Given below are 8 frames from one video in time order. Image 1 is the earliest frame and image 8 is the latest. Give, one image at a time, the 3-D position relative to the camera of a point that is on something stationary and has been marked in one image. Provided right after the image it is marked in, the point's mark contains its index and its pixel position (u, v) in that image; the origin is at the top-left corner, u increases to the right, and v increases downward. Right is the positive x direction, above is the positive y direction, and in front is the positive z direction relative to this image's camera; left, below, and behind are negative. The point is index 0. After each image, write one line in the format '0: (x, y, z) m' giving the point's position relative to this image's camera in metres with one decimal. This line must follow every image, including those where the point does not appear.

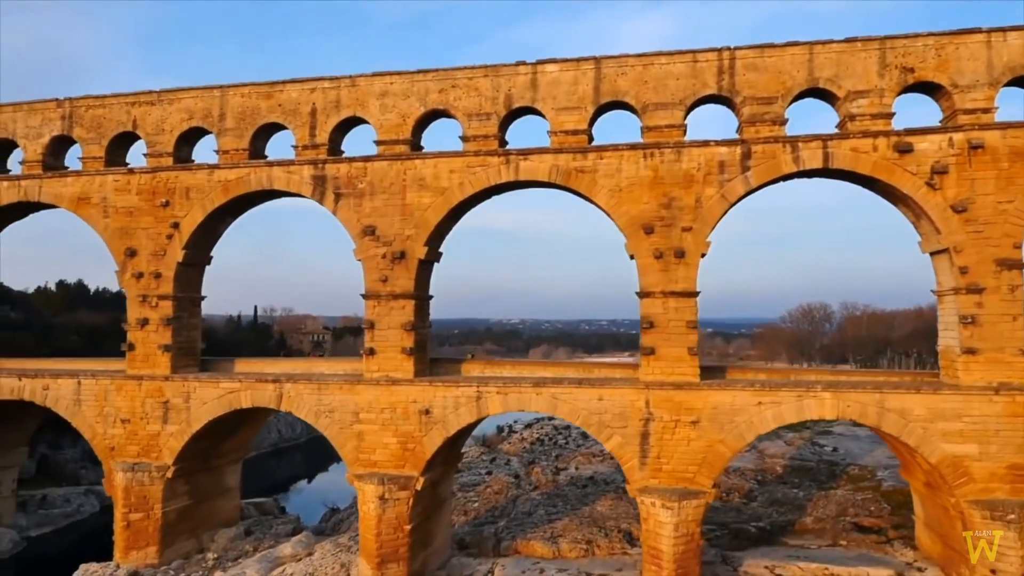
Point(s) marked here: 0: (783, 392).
0: (+3.5, -1.3, +9.8) m
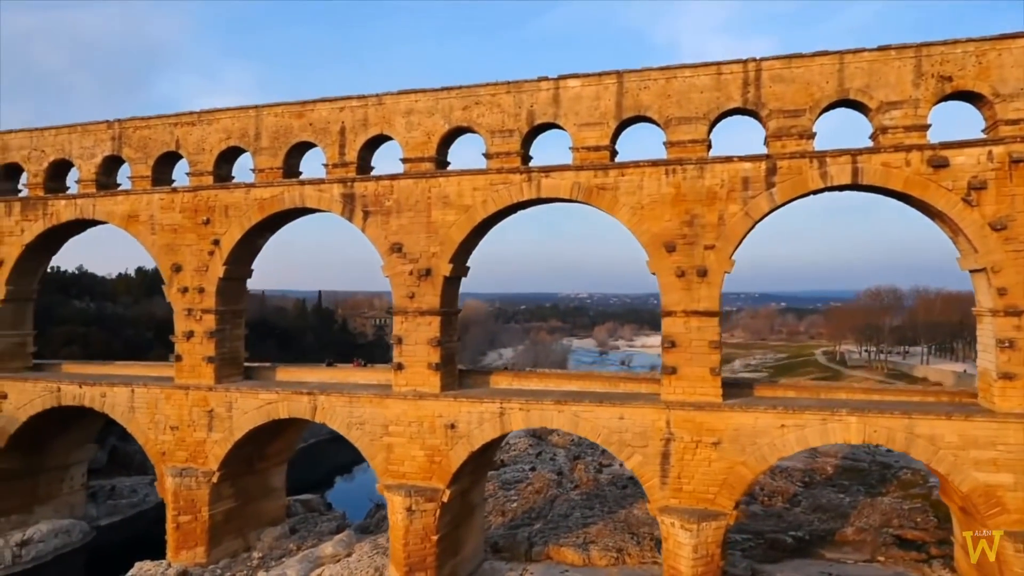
0: (+3.7, -1.6, +9.6) m
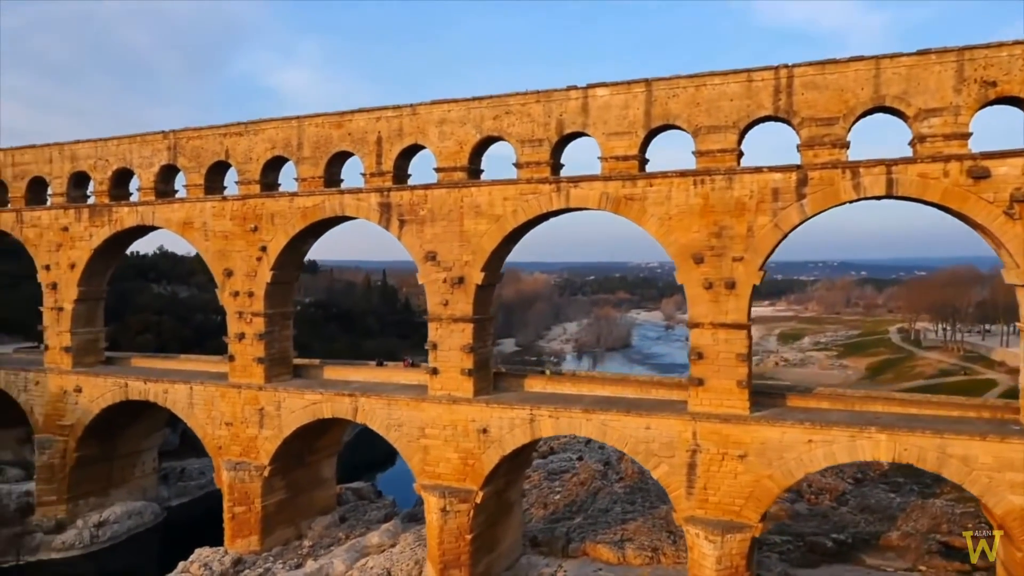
0: (+4.0, -1.8, +9.5) m
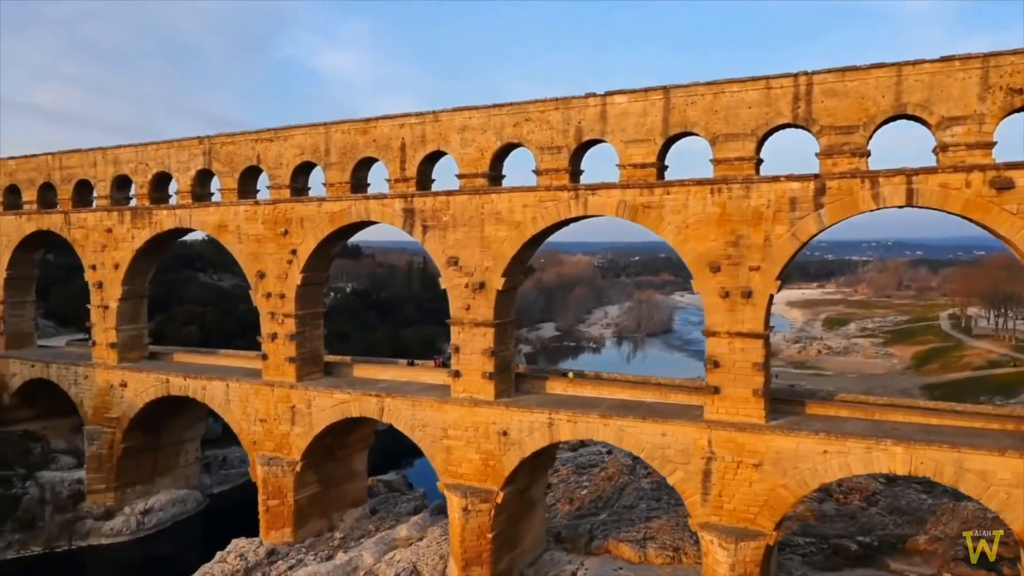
0: (+4.2, -1.9, +9.5) m
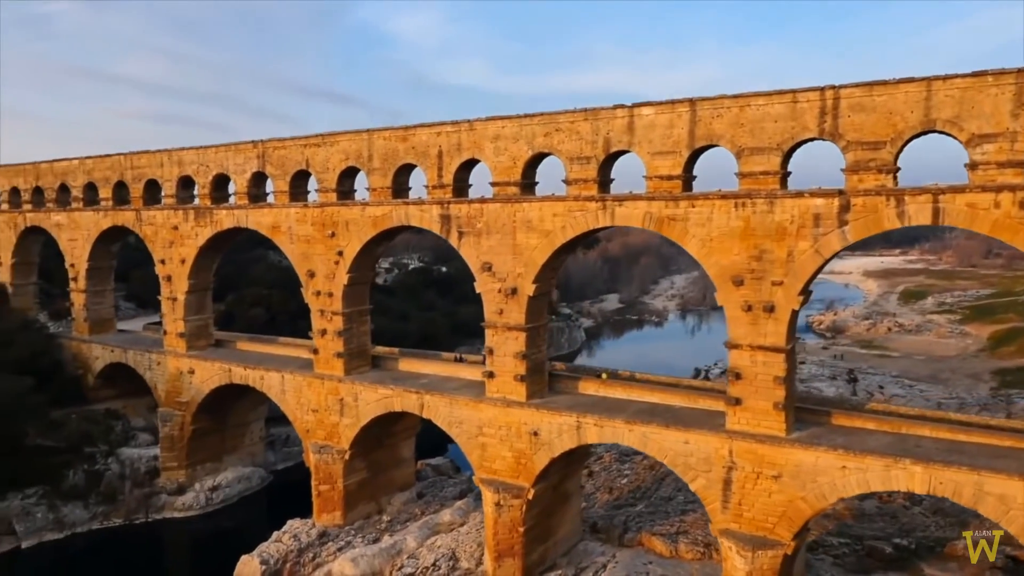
0: (+4.5, -2.1, +9.5) m
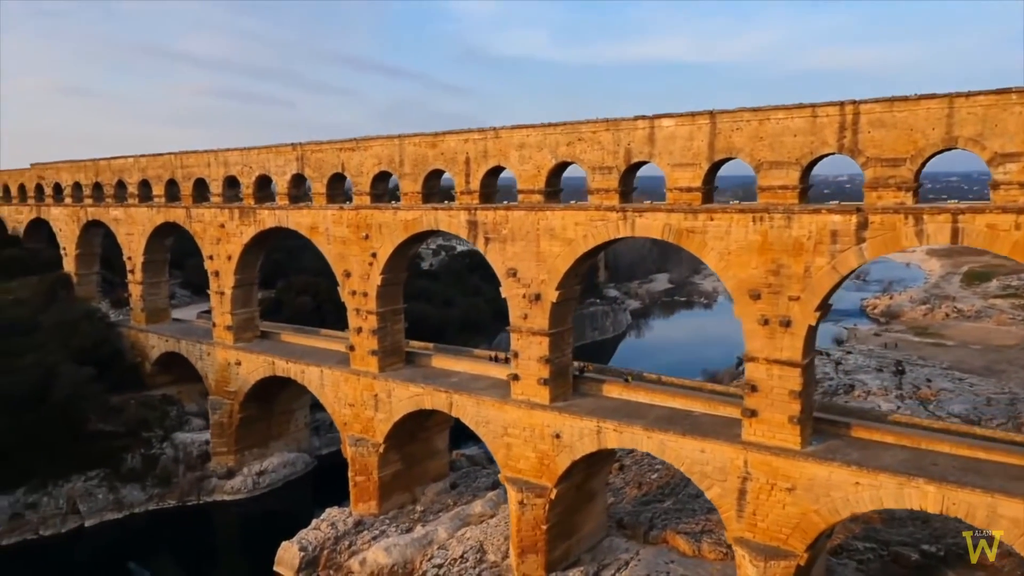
0: (+4.7, -2.4, +9.5) m
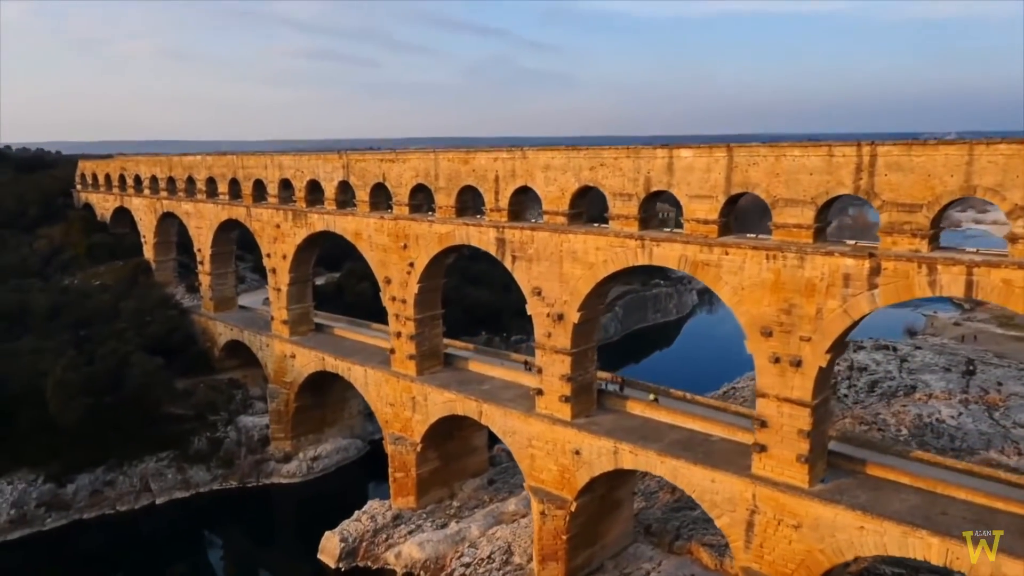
0: (+4.7, -2.9, +9.5) m
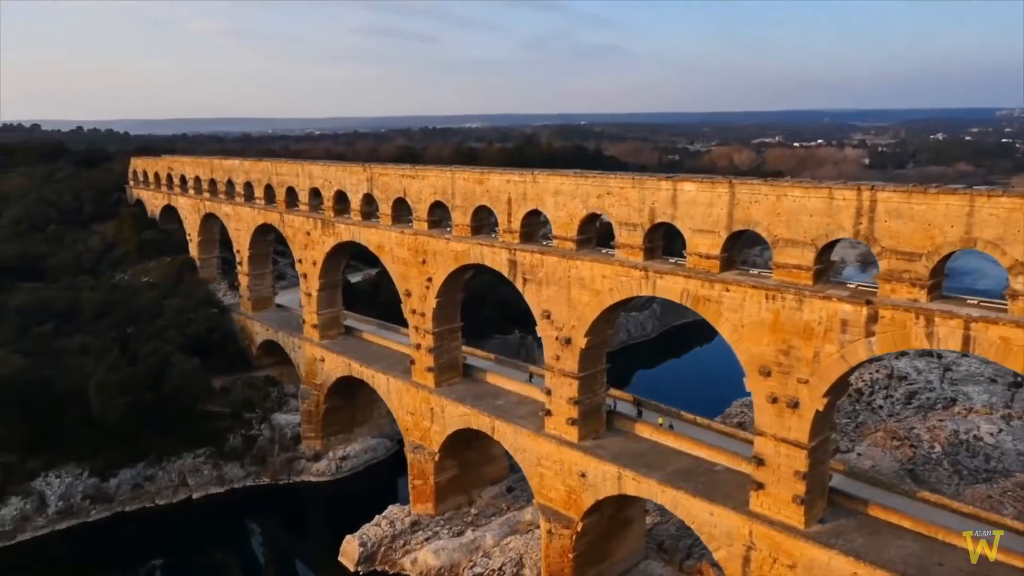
0: (+4.5, -3.5, +9.4) m
